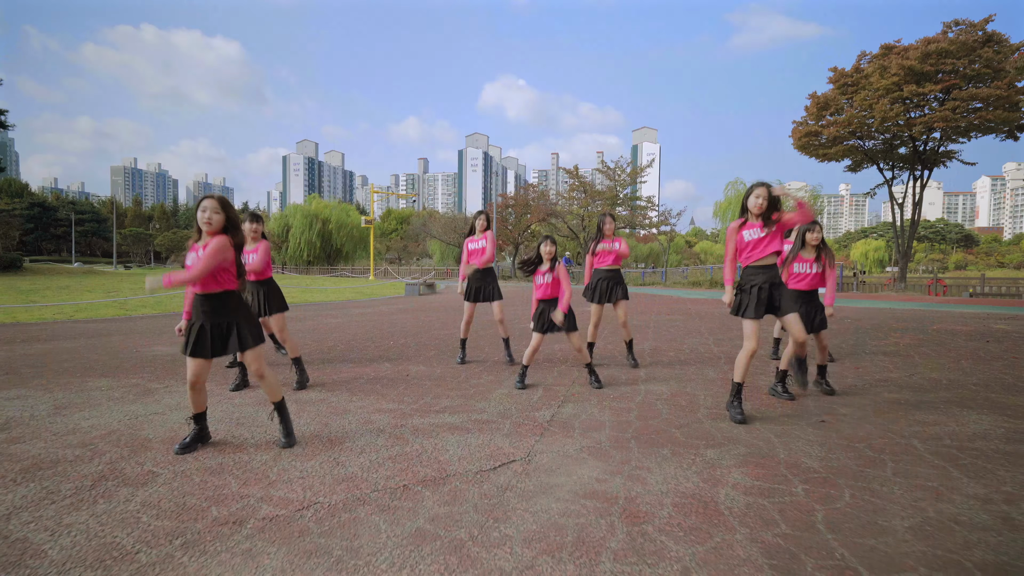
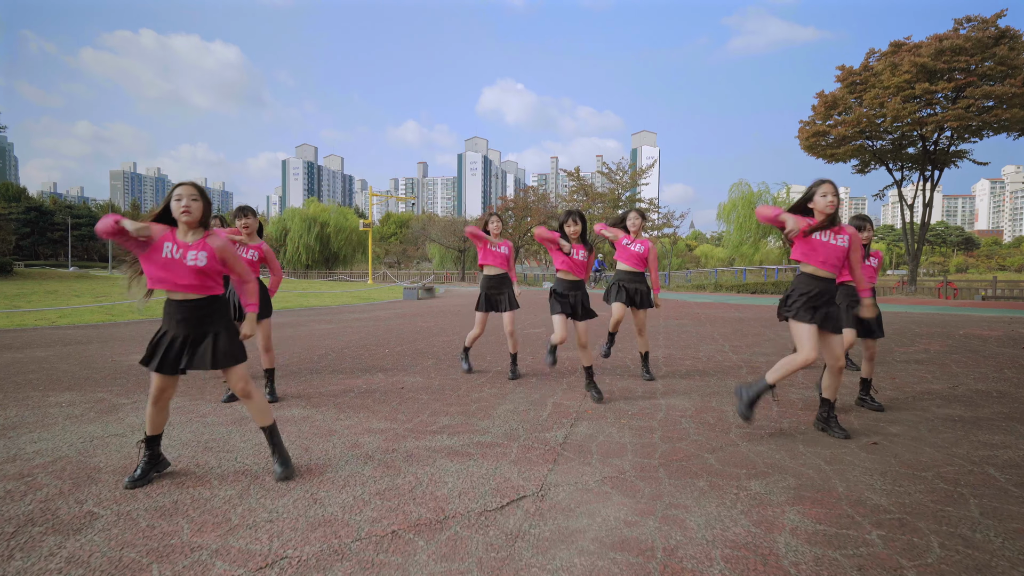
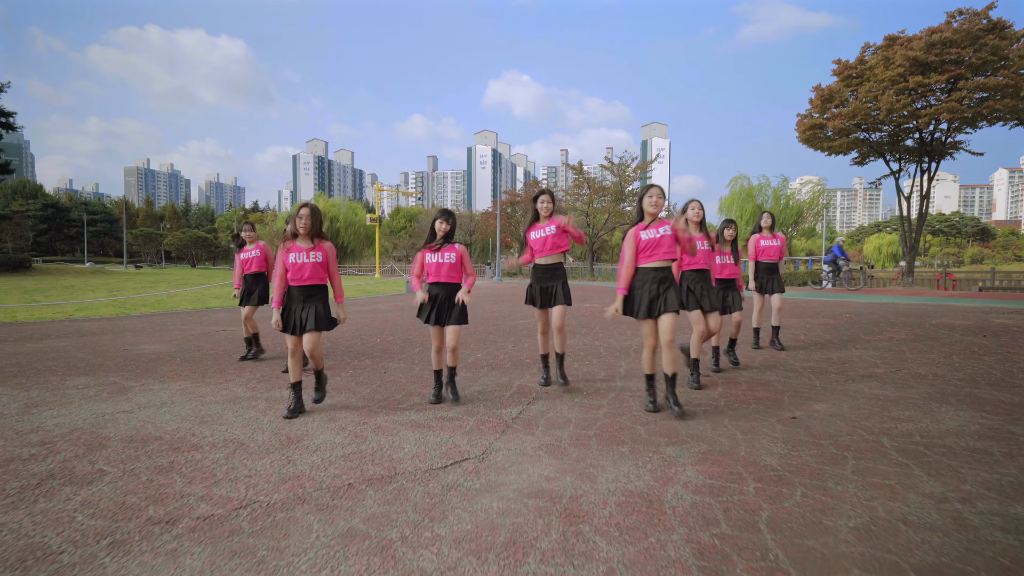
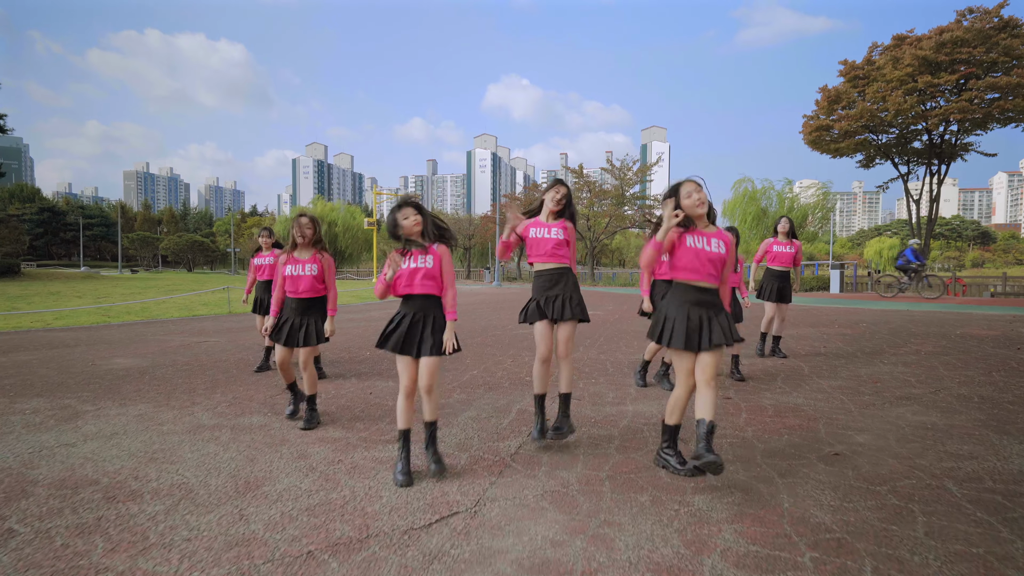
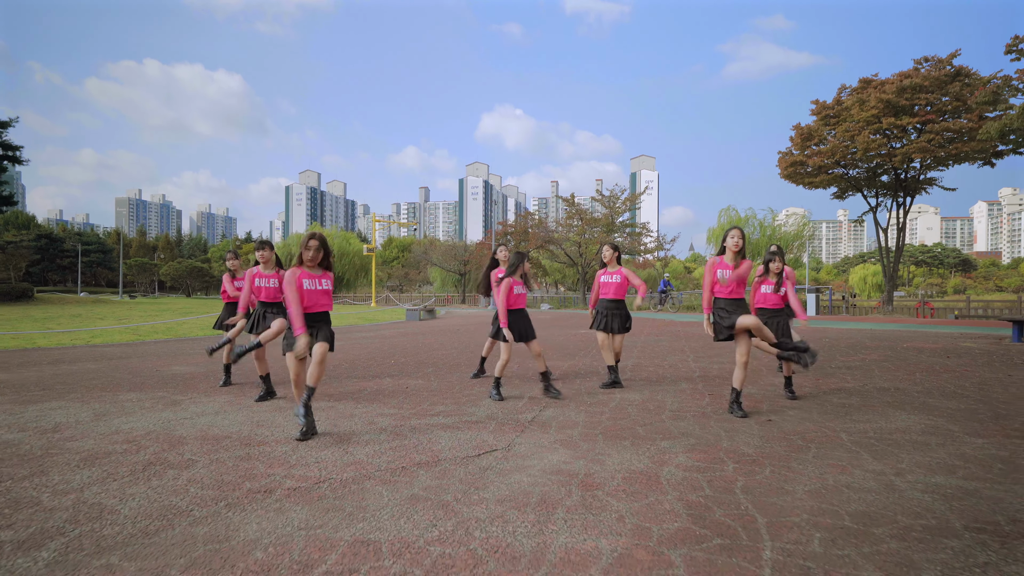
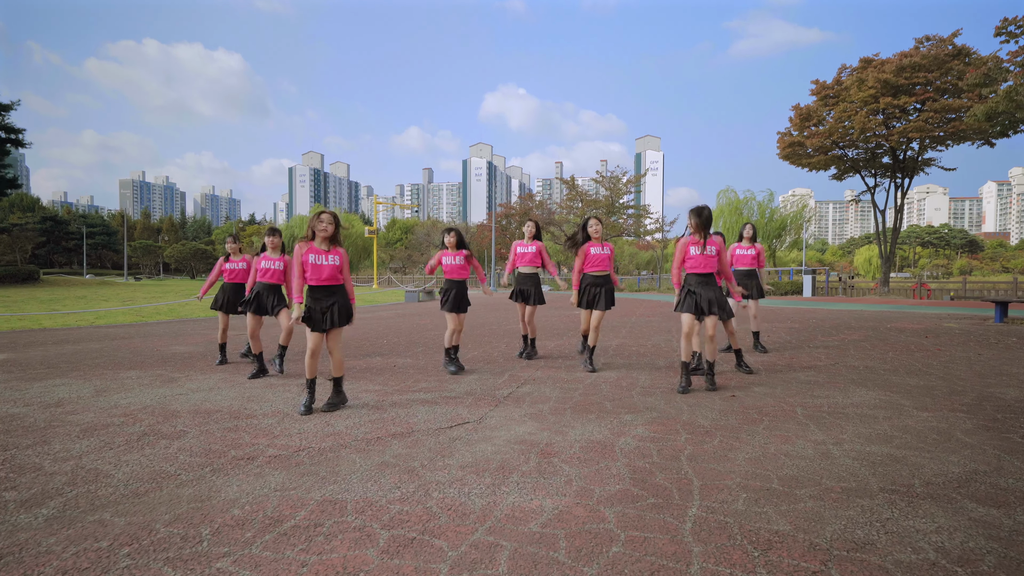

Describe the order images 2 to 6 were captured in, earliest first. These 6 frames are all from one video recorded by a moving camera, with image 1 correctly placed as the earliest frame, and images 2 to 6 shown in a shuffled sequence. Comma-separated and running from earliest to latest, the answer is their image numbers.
2, 5, 6, 3, 4
